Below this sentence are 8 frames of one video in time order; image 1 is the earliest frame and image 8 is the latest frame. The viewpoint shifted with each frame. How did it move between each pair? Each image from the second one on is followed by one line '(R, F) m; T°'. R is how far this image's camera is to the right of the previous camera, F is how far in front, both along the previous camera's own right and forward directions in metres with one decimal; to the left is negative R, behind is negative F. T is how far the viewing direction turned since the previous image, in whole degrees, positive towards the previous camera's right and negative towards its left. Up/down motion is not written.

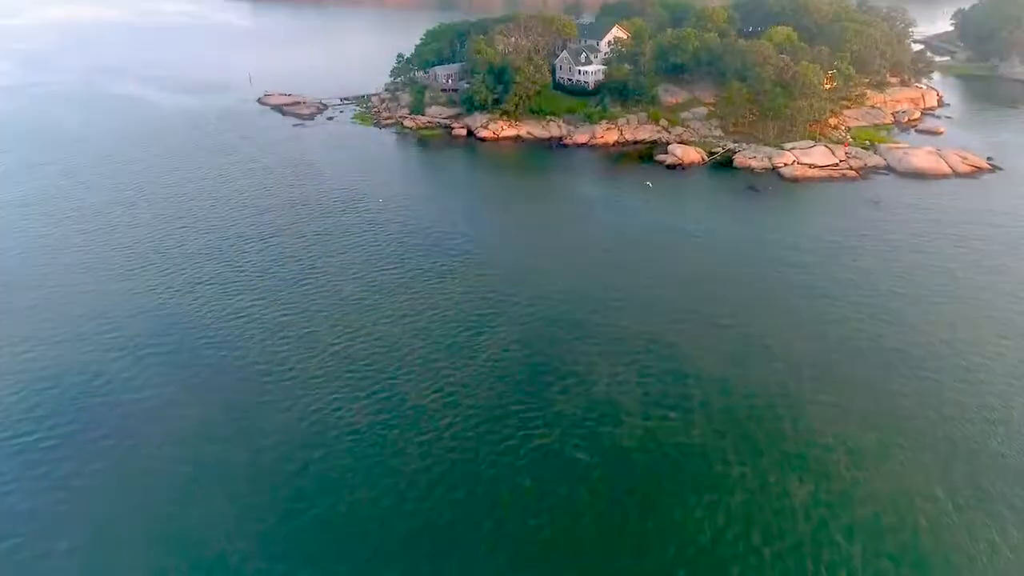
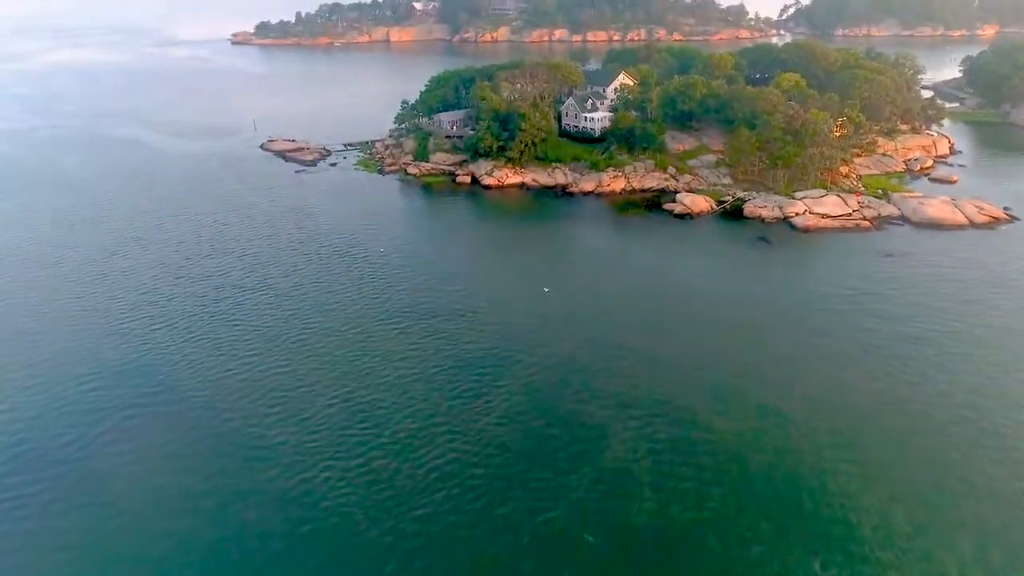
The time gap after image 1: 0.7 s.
(+0.1, +1.5) m; 0°
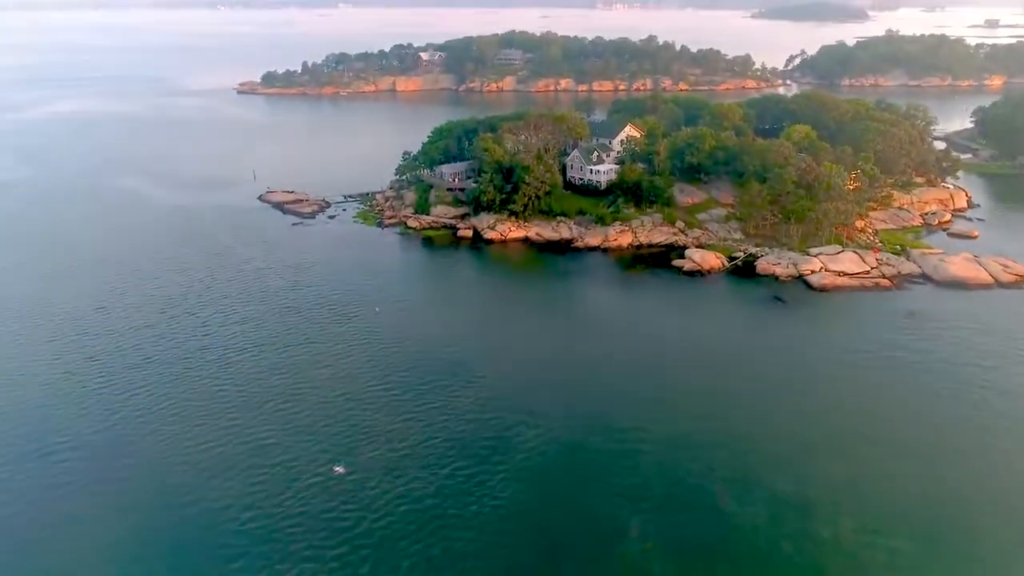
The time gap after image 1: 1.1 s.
(+0.3, +2.3) m; 0°
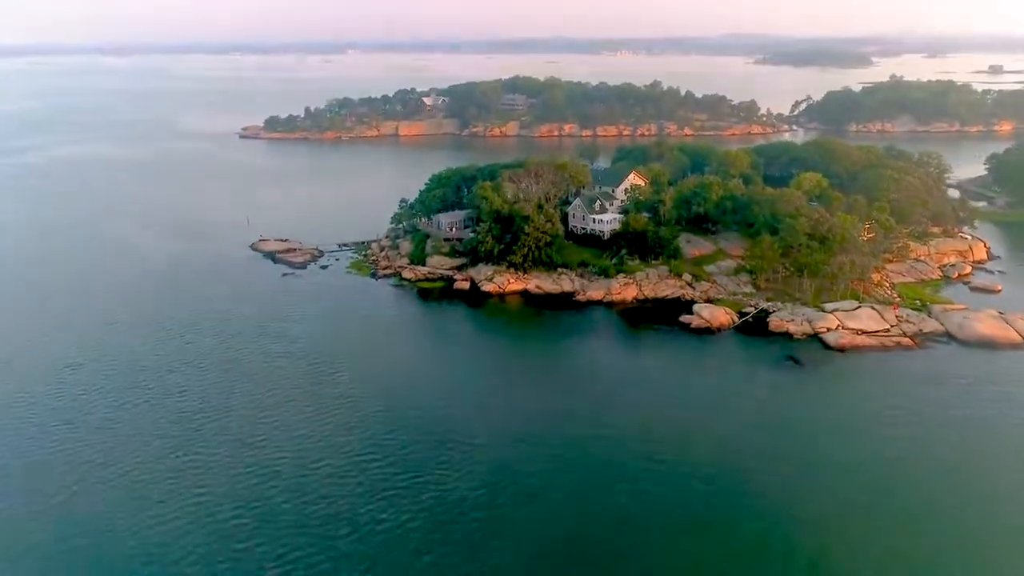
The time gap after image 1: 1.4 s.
(+0.5, +2.7) m; 0°
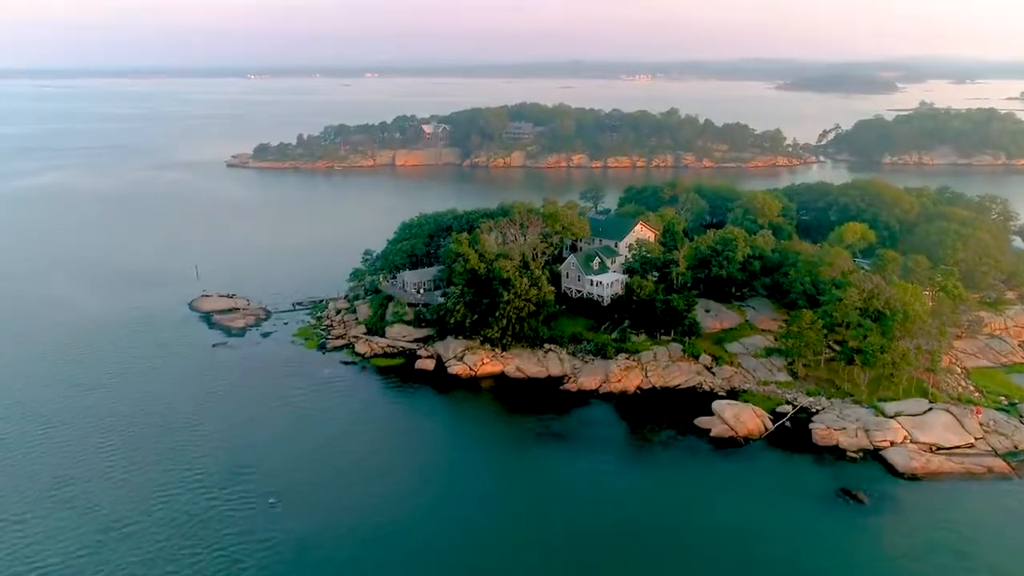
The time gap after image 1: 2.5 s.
(+2.3, +10.6) m; -1°
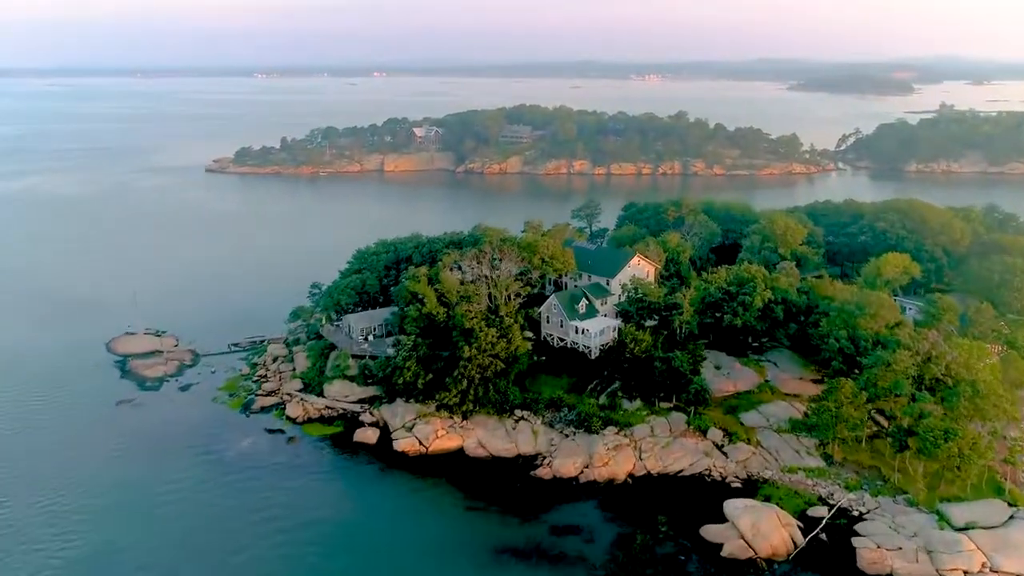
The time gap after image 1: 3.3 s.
(+2.1, +8.8) m; -1°
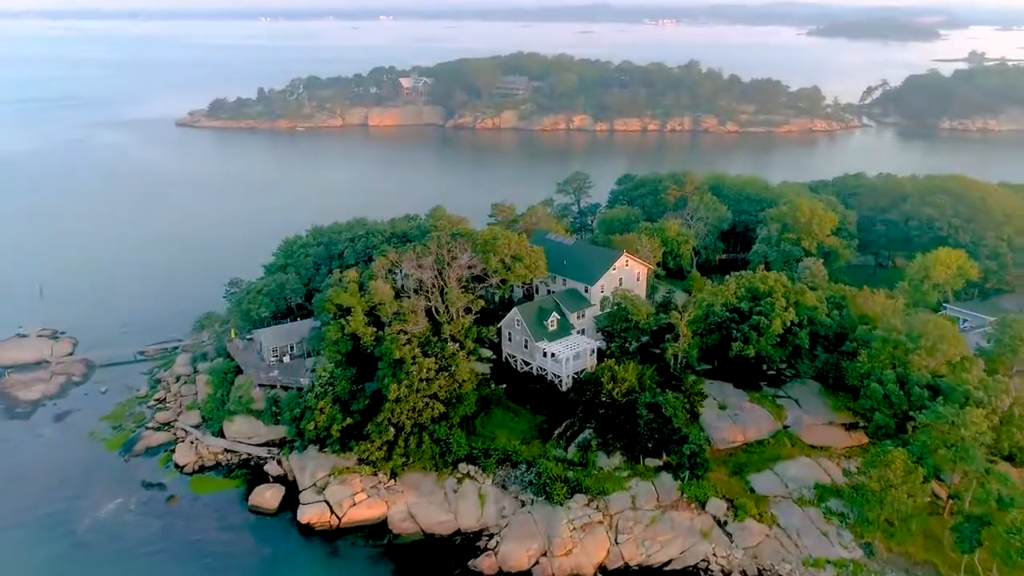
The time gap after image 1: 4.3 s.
(+2.3, +8.7) m; -1°
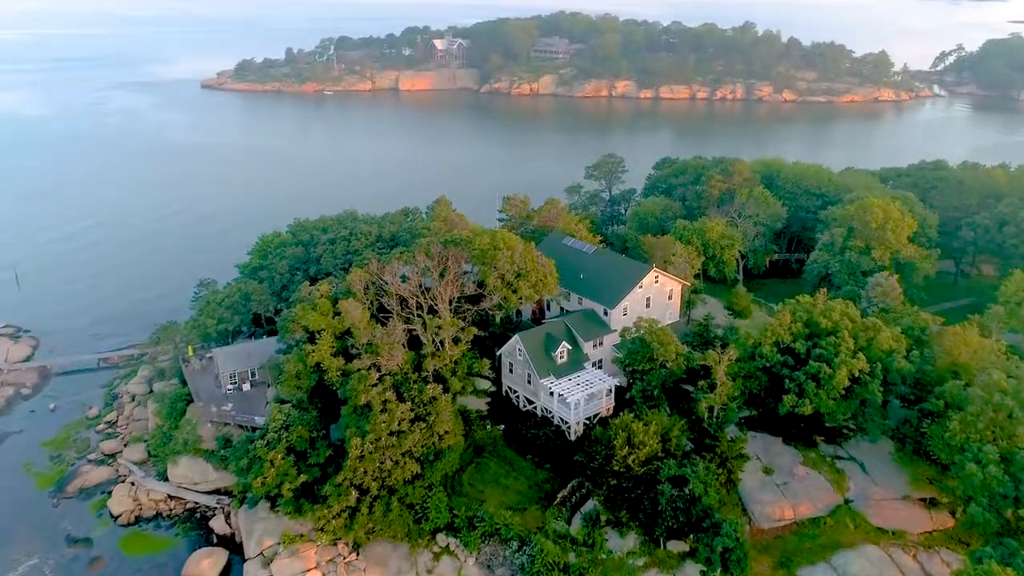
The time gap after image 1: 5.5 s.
(+1.4, +5.8) m; -3°
